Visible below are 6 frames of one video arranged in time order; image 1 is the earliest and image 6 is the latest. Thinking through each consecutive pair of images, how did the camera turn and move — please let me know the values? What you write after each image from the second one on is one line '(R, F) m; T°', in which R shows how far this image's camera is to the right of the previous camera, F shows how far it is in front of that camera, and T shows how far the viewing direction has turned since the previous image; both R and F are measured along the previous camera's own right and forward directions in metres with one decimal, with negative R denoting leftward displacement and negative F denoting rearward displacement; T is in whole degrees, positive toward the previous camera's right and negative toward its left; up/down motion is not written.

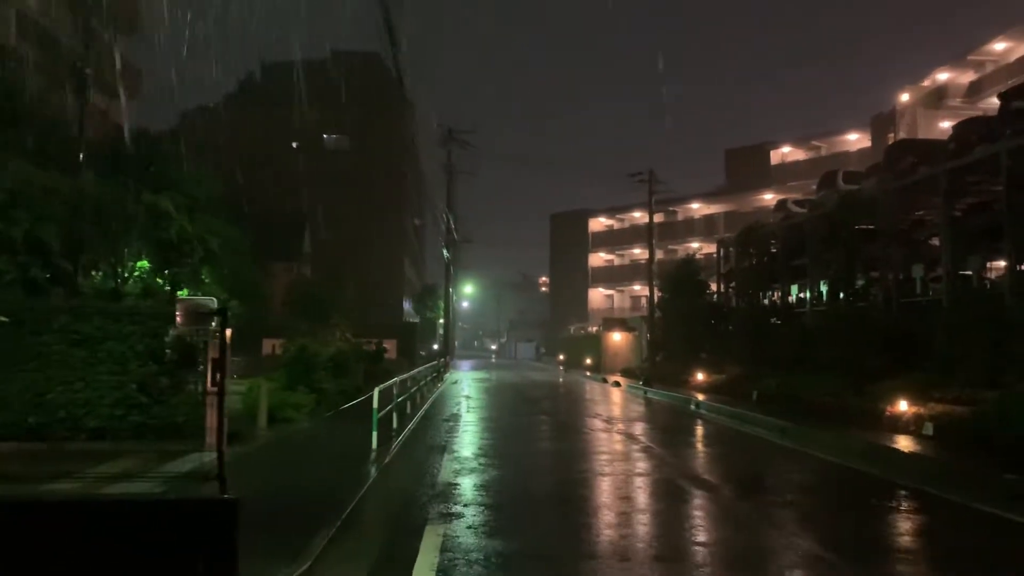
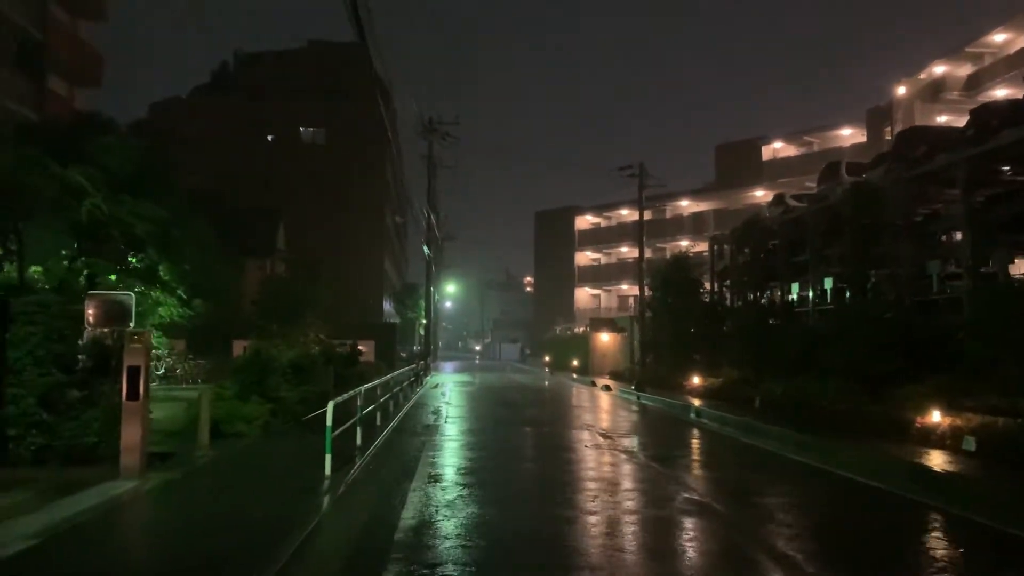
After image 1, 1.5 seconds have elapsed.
(0.0, +1.6) m; +1°
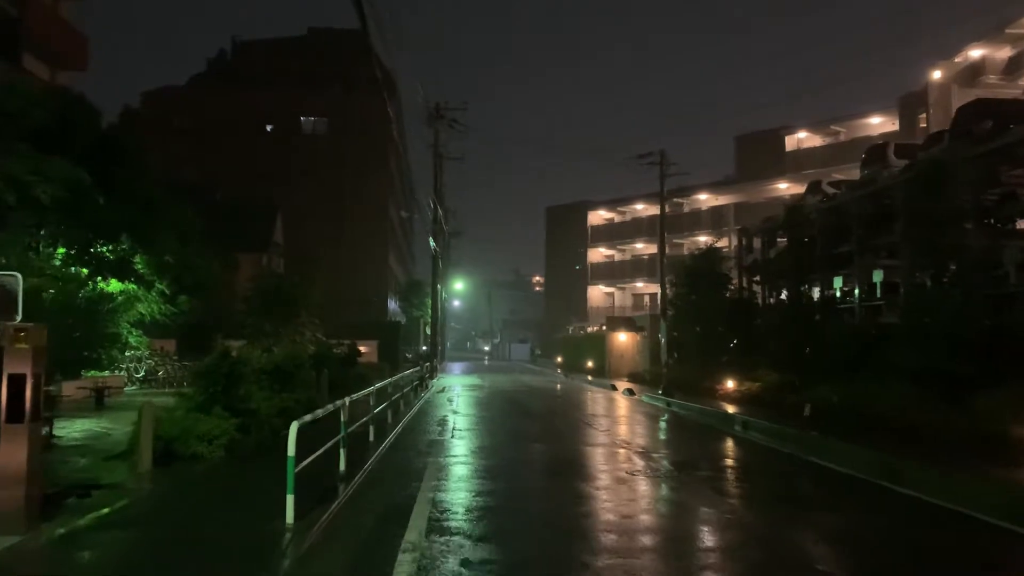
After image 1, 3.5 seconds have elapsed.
(-0.1, +2.1) m; -1°
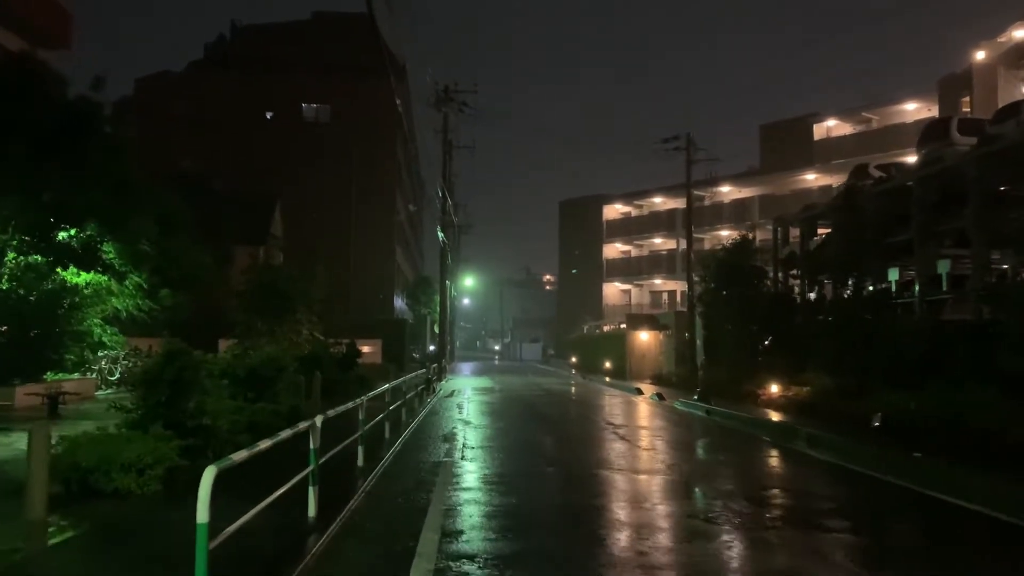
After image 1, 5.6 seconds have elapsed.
(-0.2, +2.2) m; -1°
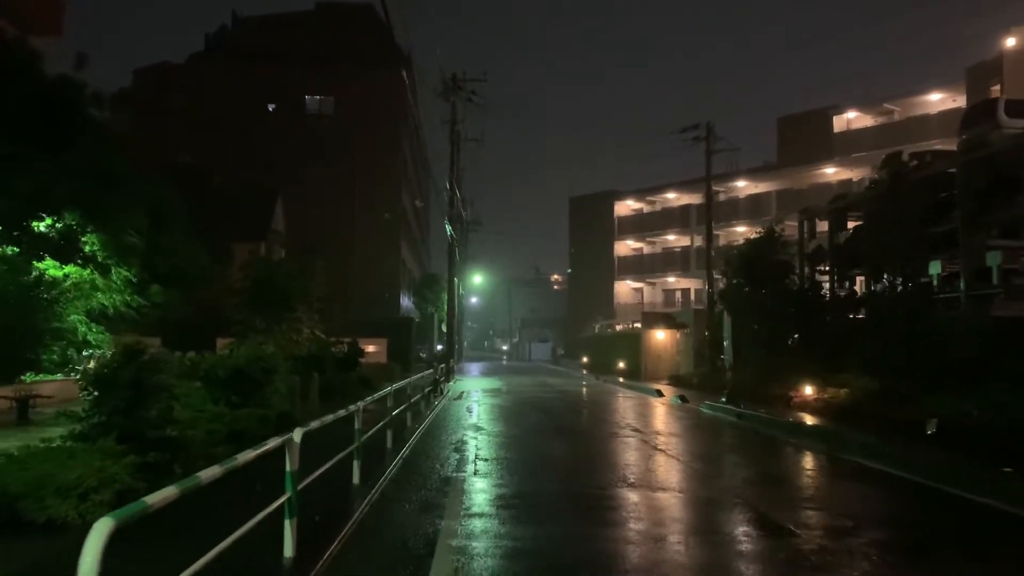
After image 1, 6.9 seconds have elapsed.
(-0.1, +1.3) m; 0°
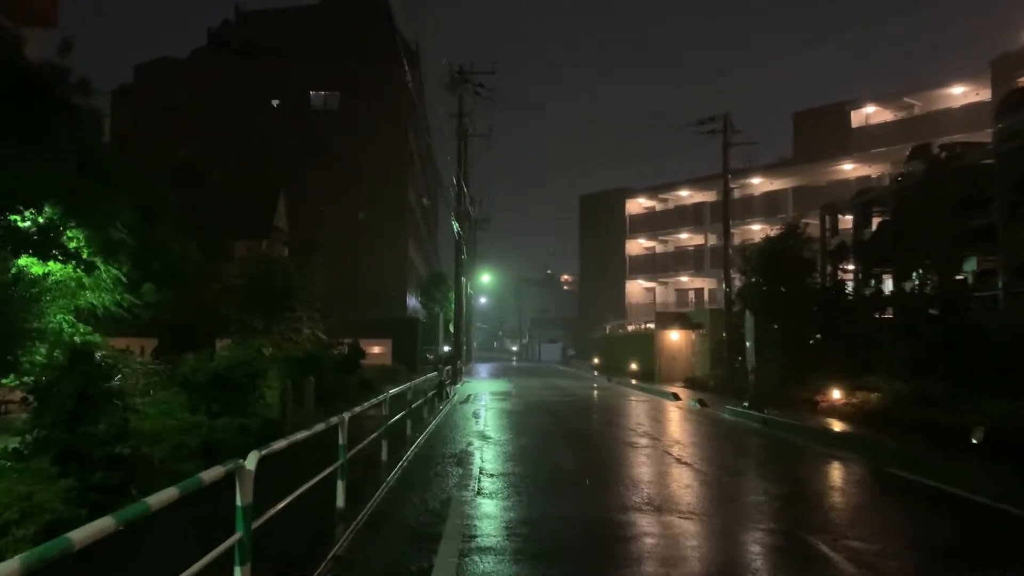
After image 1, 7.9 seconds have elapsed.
(0.0, +0.9) m; -1°
